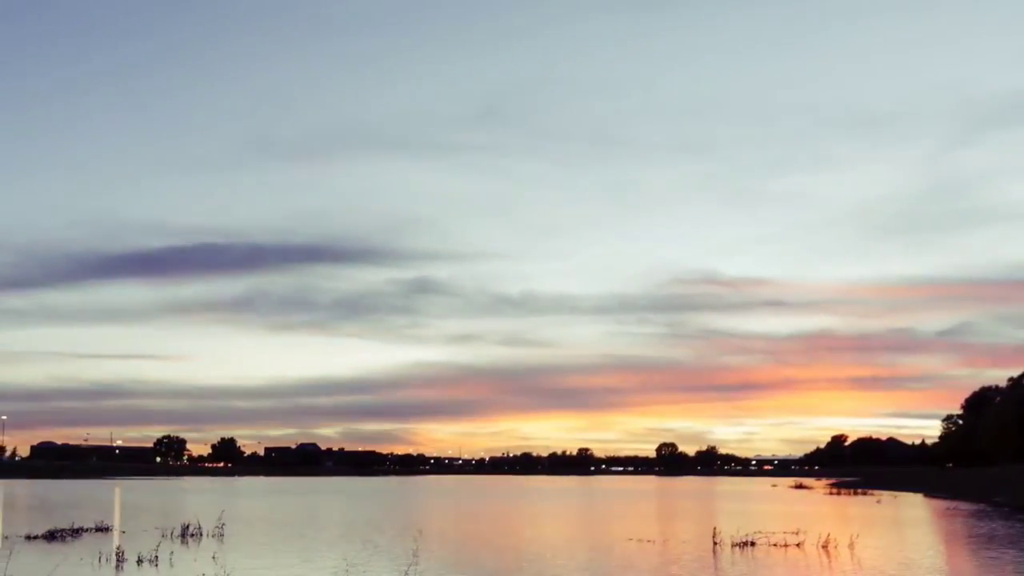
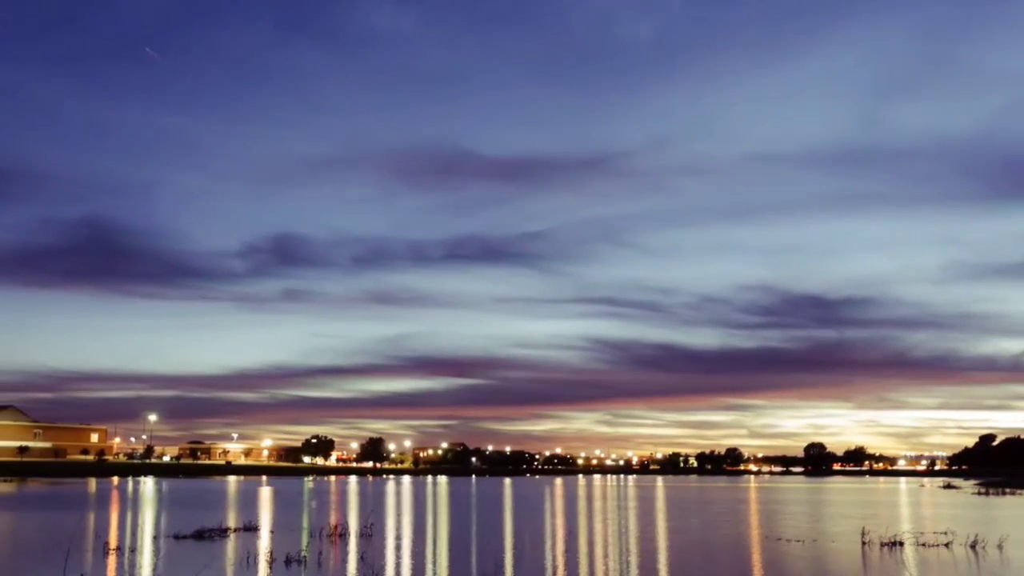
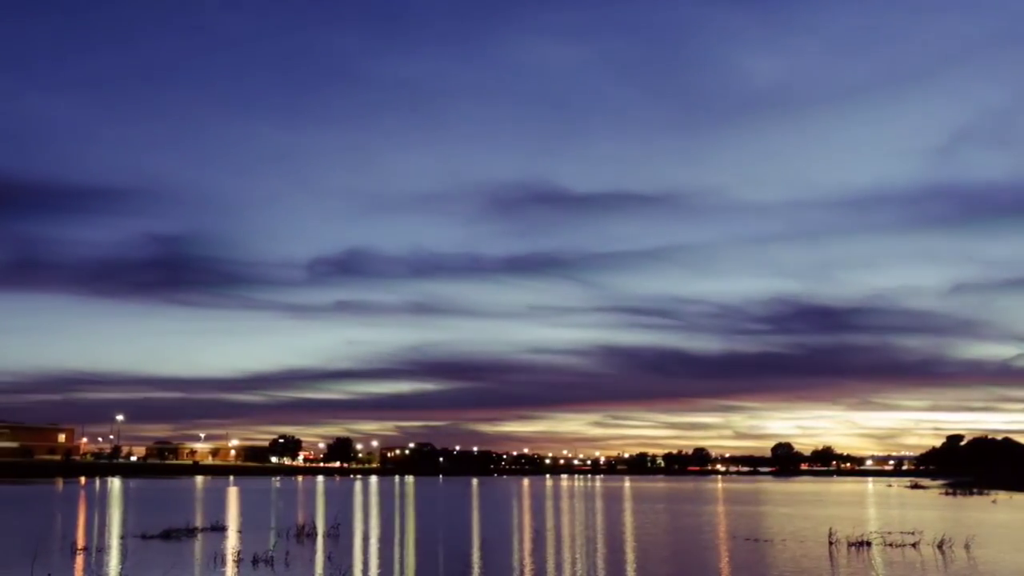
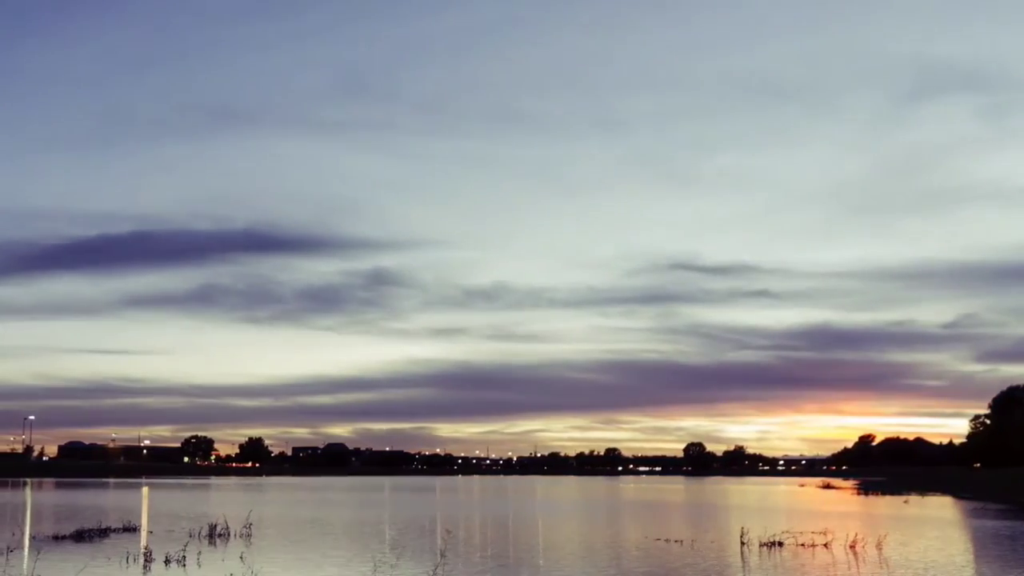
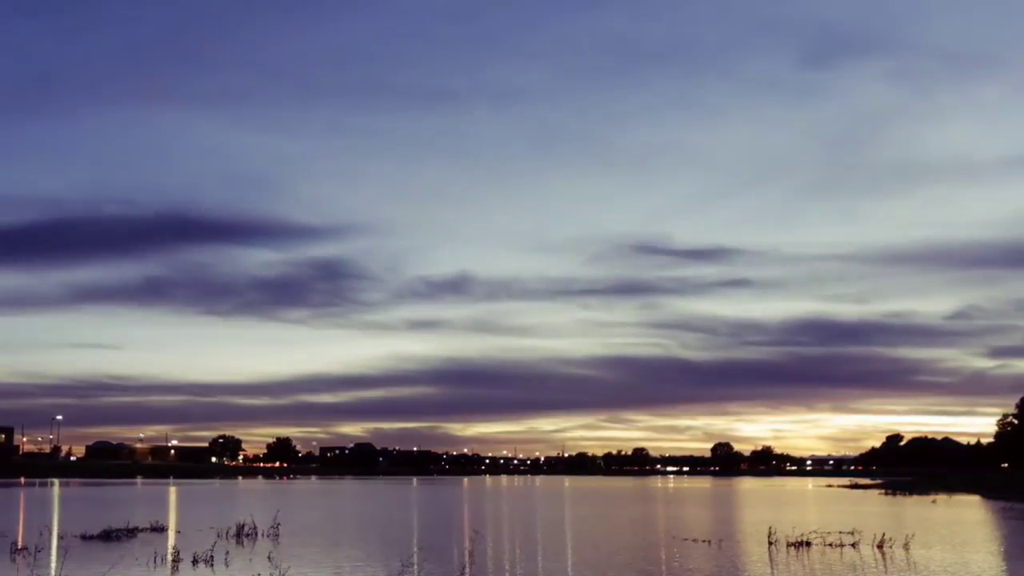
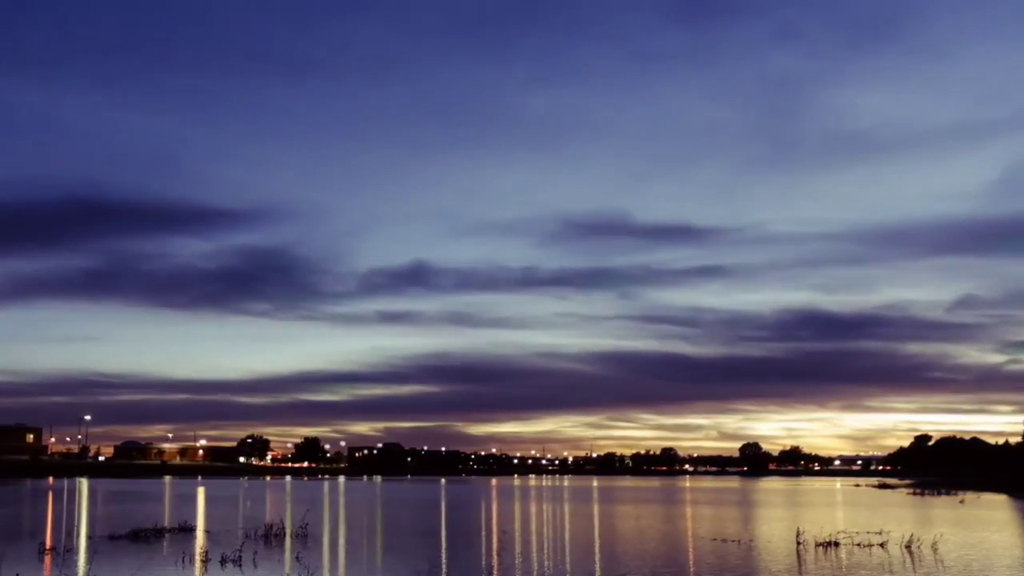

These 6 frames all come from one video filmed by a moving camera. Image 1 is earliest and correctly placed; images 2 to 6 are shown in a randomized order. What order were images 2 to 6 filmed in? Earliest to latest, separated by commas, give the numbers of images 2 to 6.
4, 5, 6, 3, 2
